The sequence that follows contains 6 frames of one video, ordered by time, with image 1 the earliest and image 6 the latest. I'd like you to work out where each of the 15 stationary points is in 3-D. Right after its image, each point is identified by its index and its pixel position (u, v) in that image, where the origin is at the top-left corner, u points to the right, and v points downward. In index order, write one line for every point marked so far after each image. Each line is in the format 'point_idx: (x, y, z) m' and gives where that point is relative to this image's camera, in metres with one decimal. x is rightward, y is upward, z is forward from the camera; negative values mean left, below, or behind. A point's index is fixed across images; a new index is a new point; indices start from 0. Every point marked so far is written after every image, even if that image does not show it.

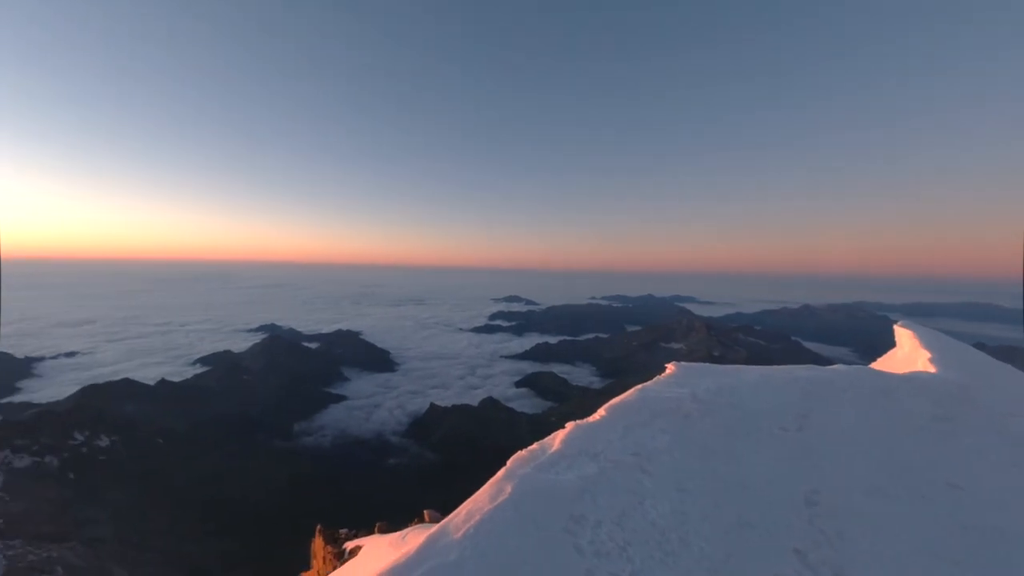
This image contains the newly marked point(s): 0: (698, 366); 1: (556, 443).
0: (+5.6, -2.4, +13.0) m
1: (+1.0, -3.4, +9.3) m
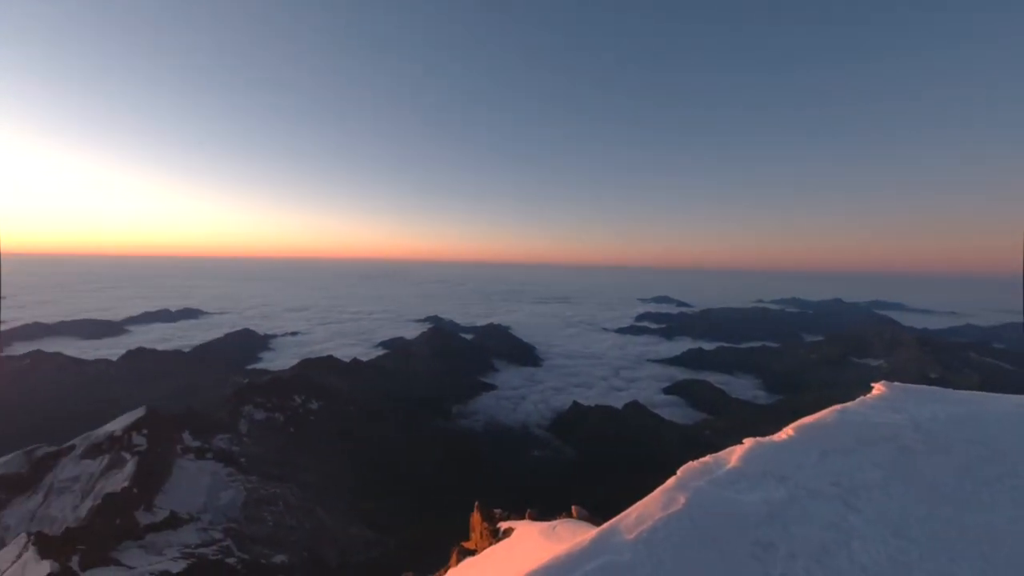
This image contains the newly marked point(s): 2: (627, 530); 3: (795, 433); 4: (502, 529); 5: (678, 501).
0: (+9.9, -2.4, +10.5) m
1: (+4.3, -3.3, +8.4) m
2: (+1.8, -3.8, +6.9) m
3: (+5.9, -3.0, +9.0) m
4: (-0.3, -8.2, +14.6) m
5: (+2.8, -3.6, +7.2) m
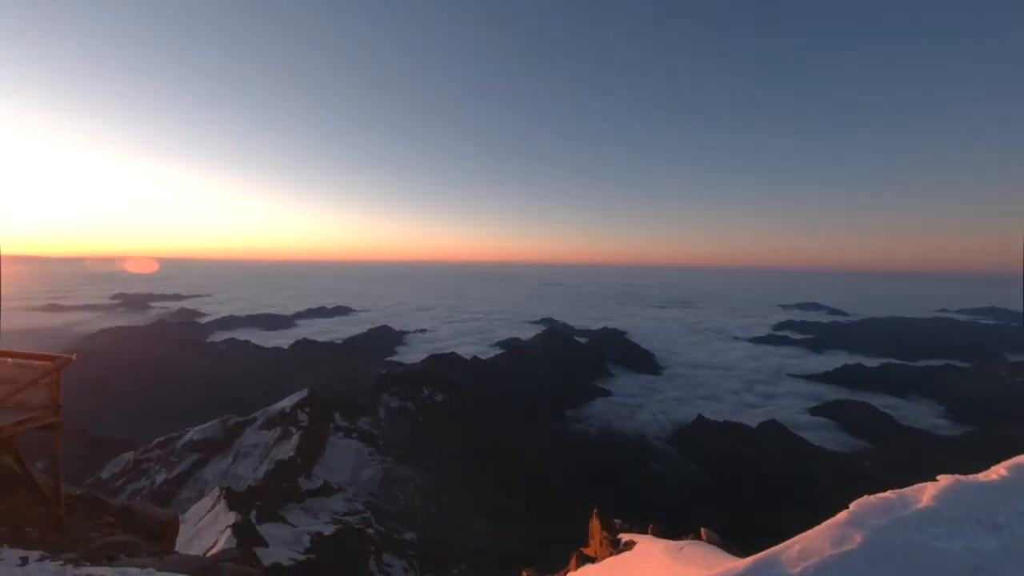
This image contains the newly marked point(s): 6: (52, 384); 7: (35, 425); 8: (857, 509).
0: (+12.6, -2.6, +7.7) m
1: (+6.7, -3.4, +7.0) m
2: (+3.9, -3.9, +6.1) m
3: (+8.4, -3.1, +7.2) m
4: (+3.7, -8.3, +14.1) m
5: (+4.9, -3.6, +6.2) m
6: (-12.0, -2.5, +11.2) m
7: (-11.9, -3.4, +10.7) m
8: (+5.5, -3.5, +6.9) m
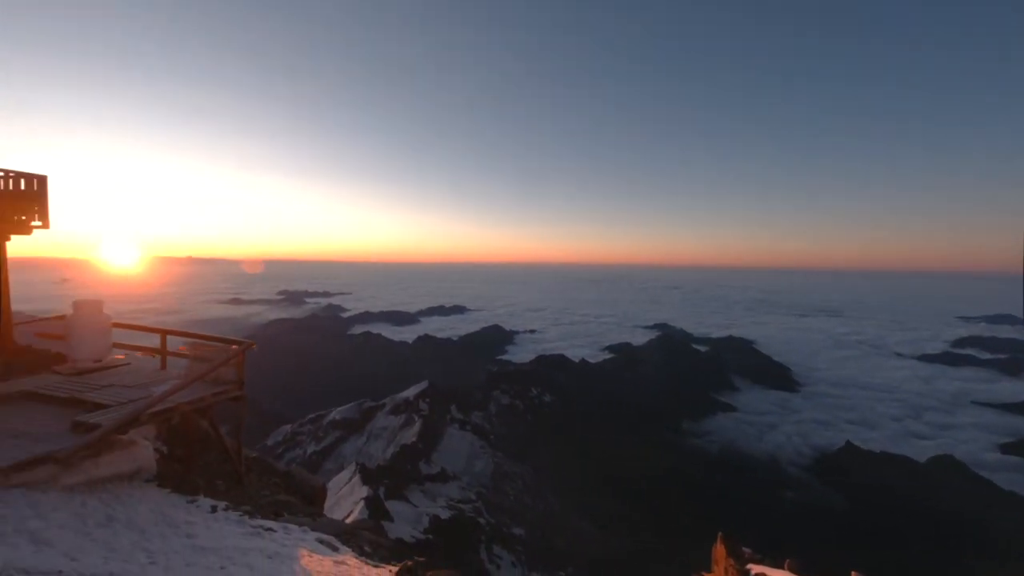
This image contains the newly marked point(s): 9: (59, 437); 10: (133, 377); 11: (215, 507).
0: (+14.4, -2.8, +4.3) m
1: (+8.4, -3.5, +5.2) m
2: (+5.5, -4.0, +4.9) m
3: (+10.1, -3.3, +4.9) m
4: (+7.1, -8.4, +12.7) m
5: (+6.5, -3.7, +4.8) m
6: (-8.7, -2.4, +13.7) m
7: (-8.7, -3.3, +13.2) m
8: (+7.2, -3.6, +5.3) m
9: (-10.6, -3.5, +10.1) m
10: (-11.5, -2.7, +13.2) m
11: (-7.6, -5.6, +11.1) m
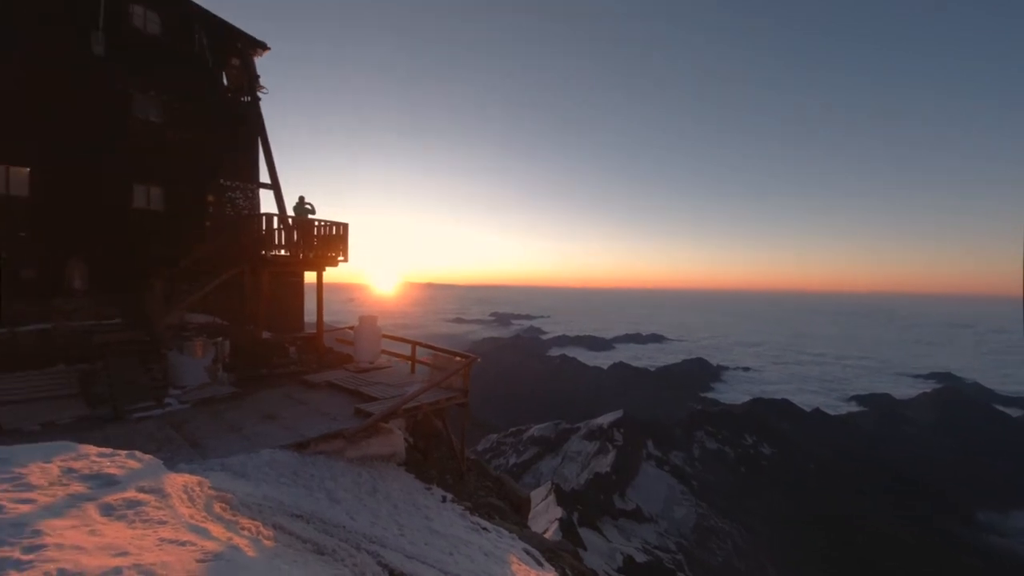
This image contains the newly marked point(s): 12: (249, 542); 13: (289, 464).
0: (+15.3, -3.2, -2.3) m
1: (+10.2, -3.9, +0.9) m
2: (+7.4, -4.3, +1.9) m
3: (+11.6, -3.6, 0.0) m
4: (+12.0, -9.2, +8.0) m
5: (+8.3, -4.0, +1.3) m
6: (-1.8, -3.1, +15.8) m
7: (-2.0, -4.0, +15.3) m
8: (+9.2, -4.0, +1.5) m
9: (-5.0, -4.0, +13.2) m
10: (-4.5, -3.4, +16.5) m
11: (-2.0, -6.2, +12.8) m
12: (-4.1, -4.0, +6.8) m
13: (-5.7, -4.5, +11.1) m
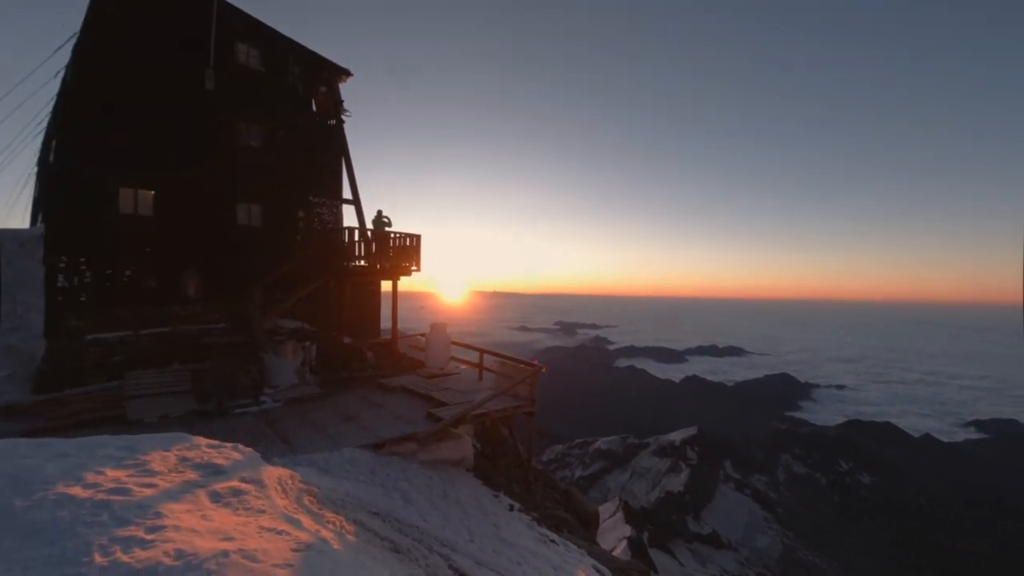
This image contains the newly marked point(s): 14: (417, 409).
0: (+14.9, -3.1, -4.6) m
1: (+10.3, -3.9, -0.8) m
2: (+7.7, -4.3, +0.6) m
3: (+11.6, -3.6, -1.8) m
4: (+13.1, -9.4, +5.9) m
5: (+8.6, -4.1, 0.0) m
6: (+0.7, -3.5, +15.8) m
7: (+0.4, -4.4, +15.4) m
8: (+9.4, -4.0, 0.0) m
9: (-2.9, -4.3, +13.7) m
10: (-2.0, -3.7, +16.8) m
11: (0.0, -6.5, +12.8) m
12: (-2.9, -4.1, +7.2) m
13: (-3.9, -4.7, +11.6) m
14: (-3.3, -4.1, +14.8) m
